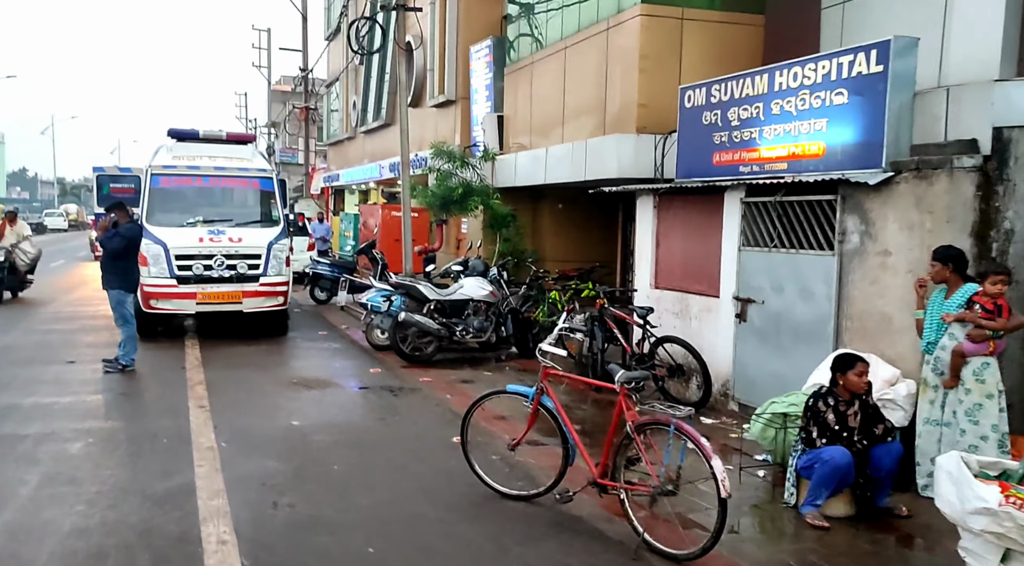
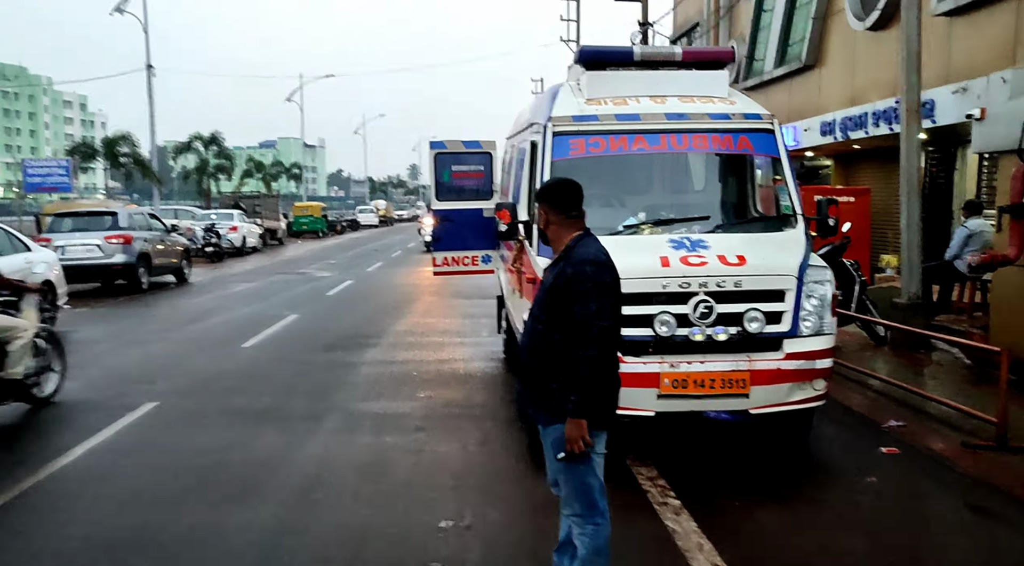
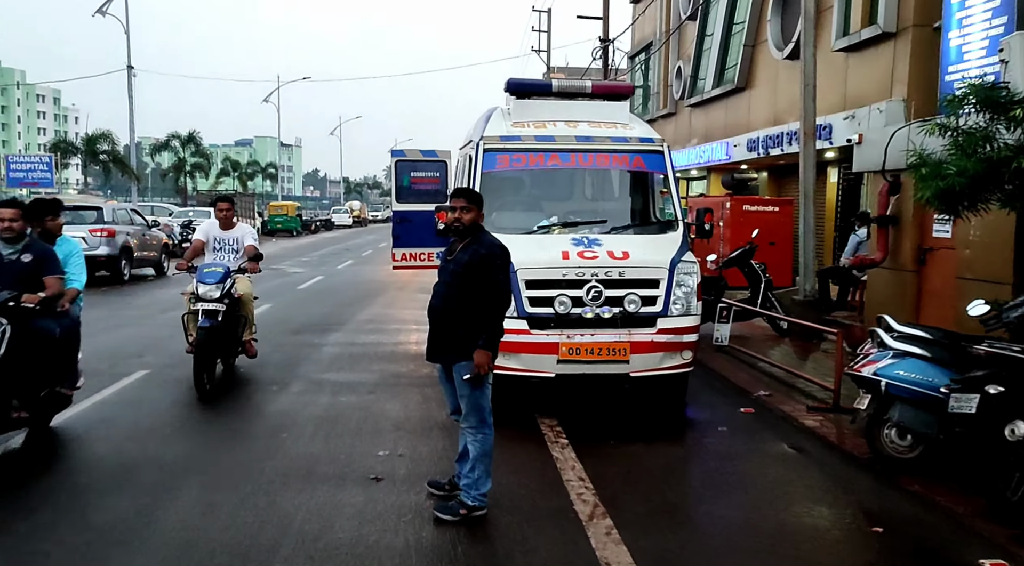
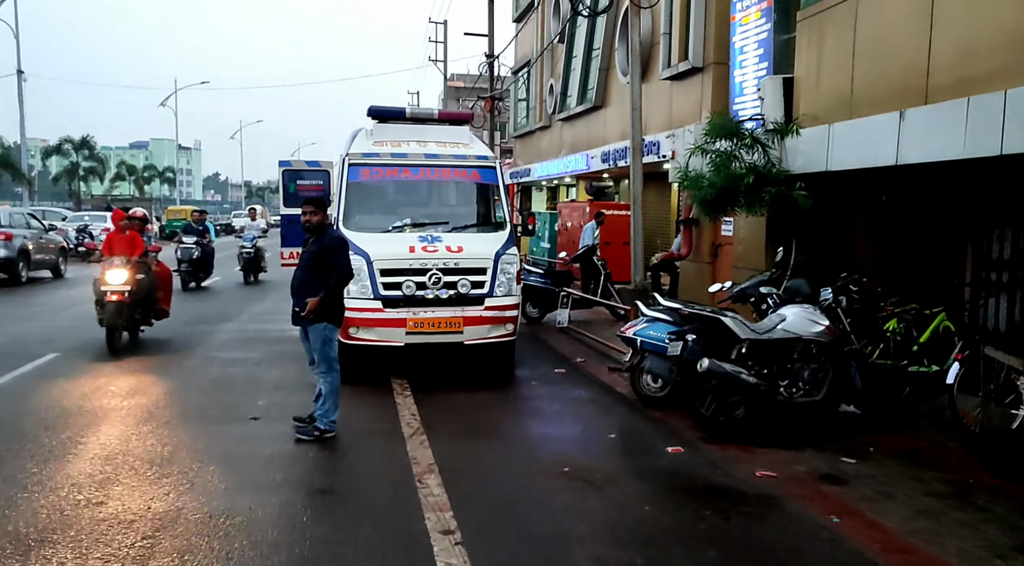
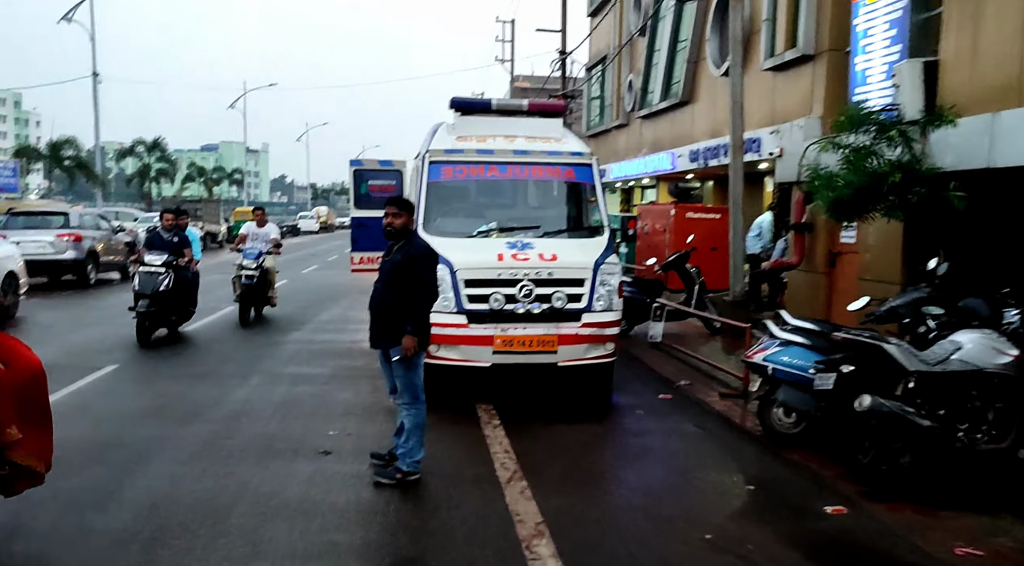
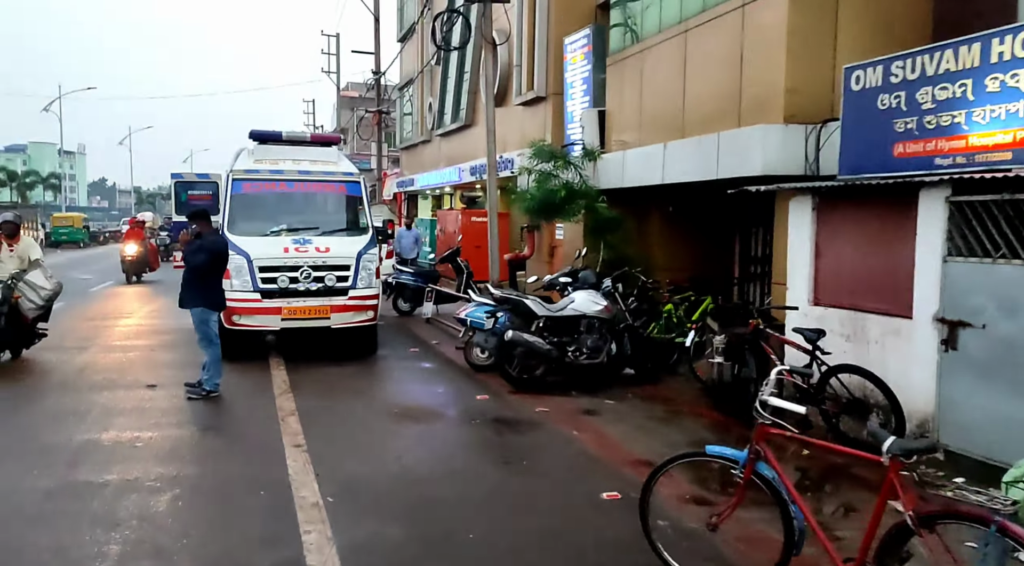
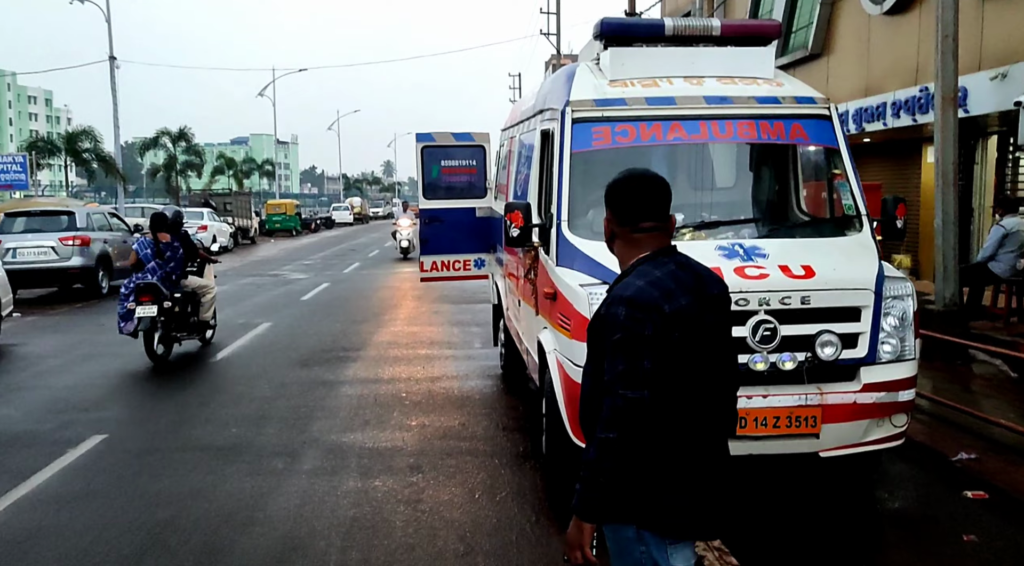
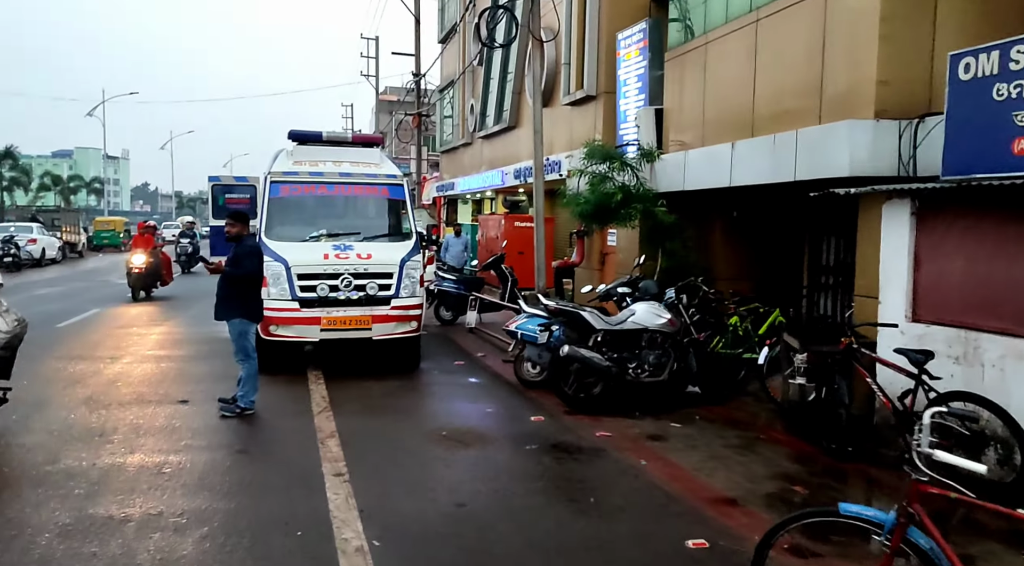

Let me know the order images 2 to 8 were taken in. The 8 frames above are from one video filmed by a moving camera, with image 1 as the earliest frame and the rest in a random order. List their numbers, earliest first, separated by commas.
6, 8, 4, 5, 3, 2, 7
